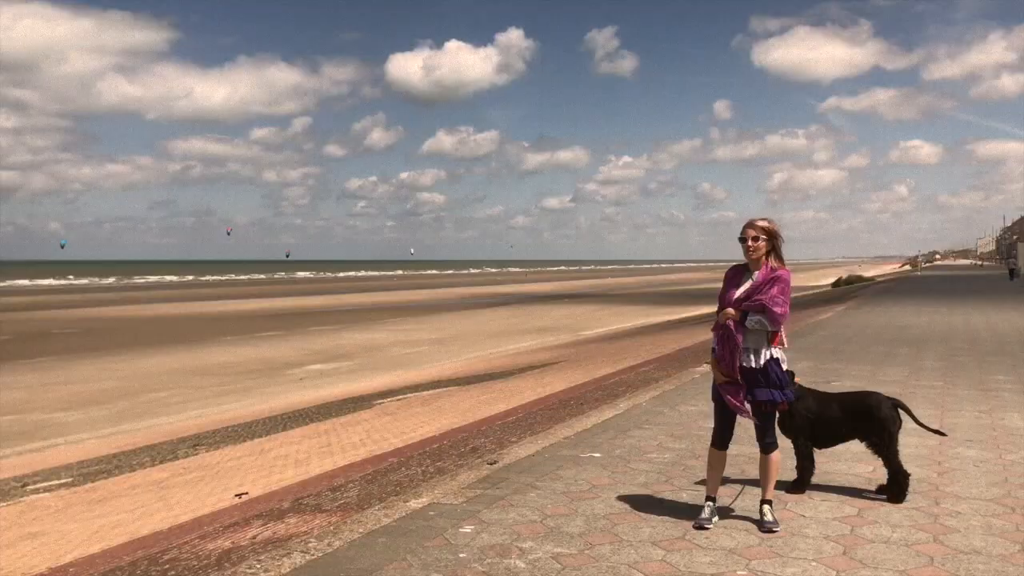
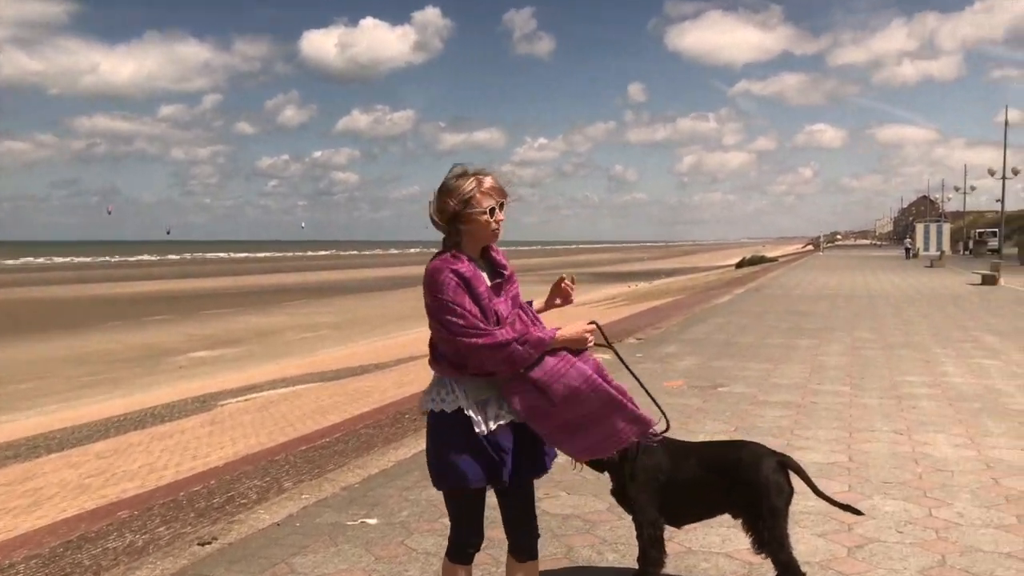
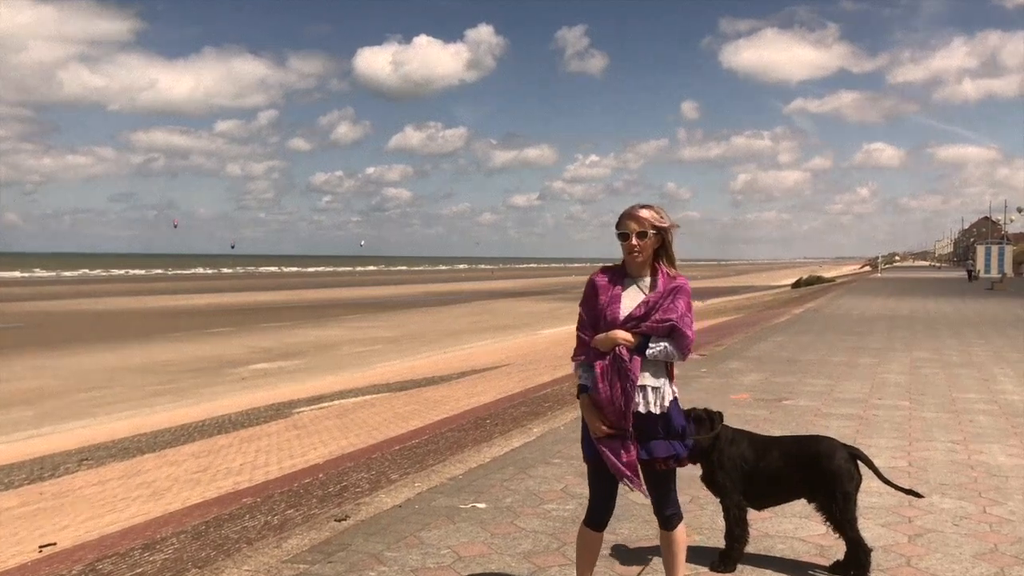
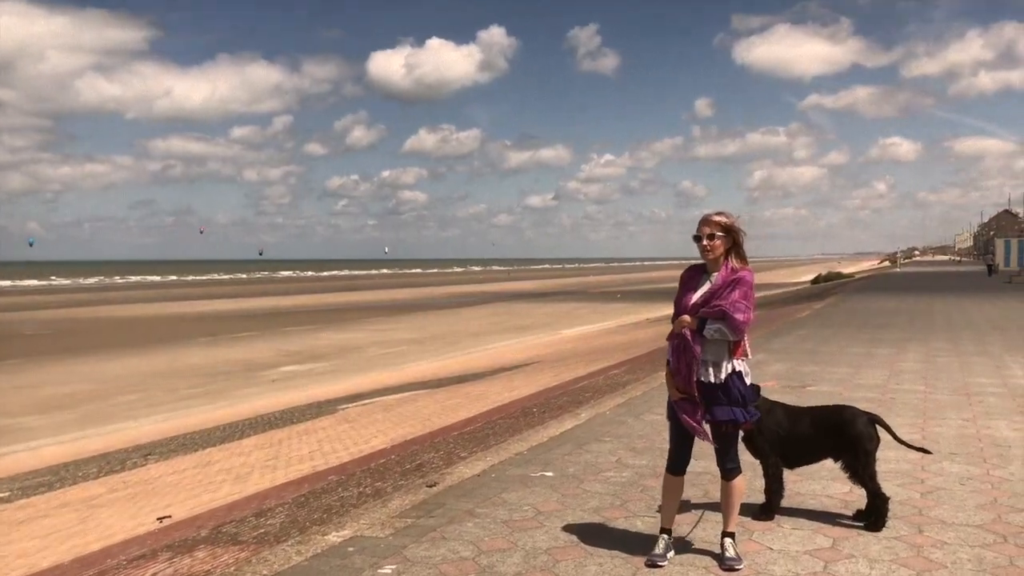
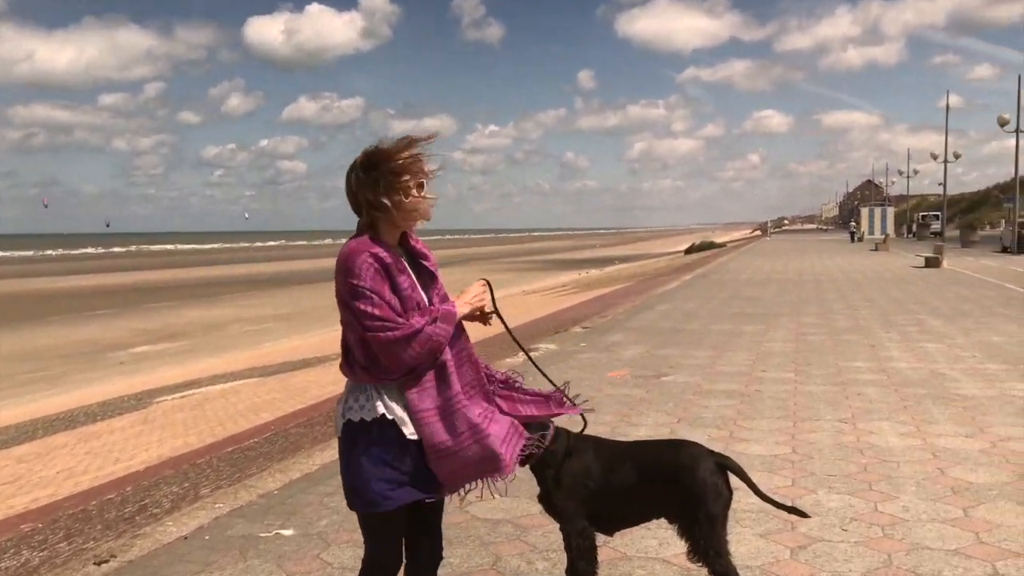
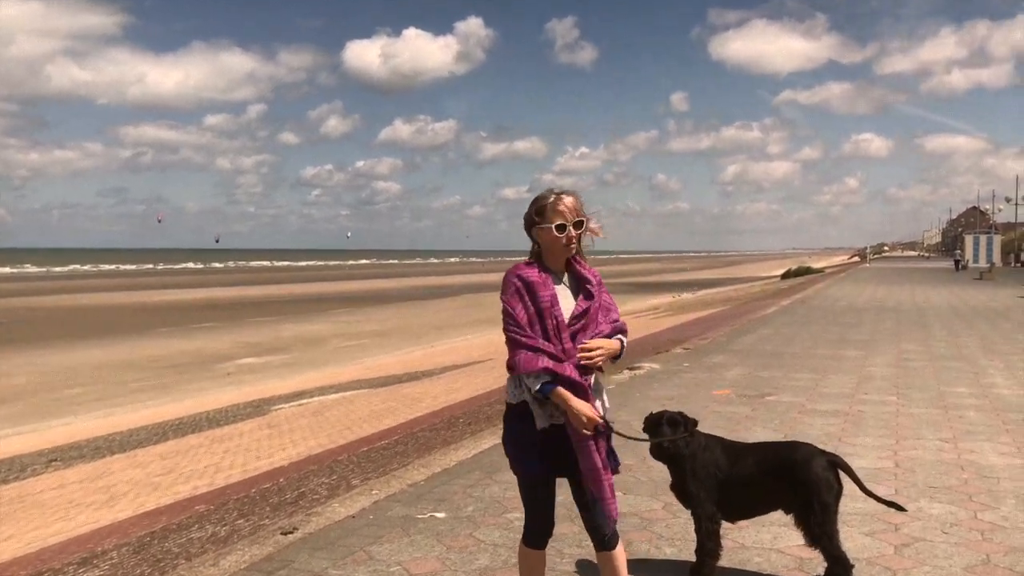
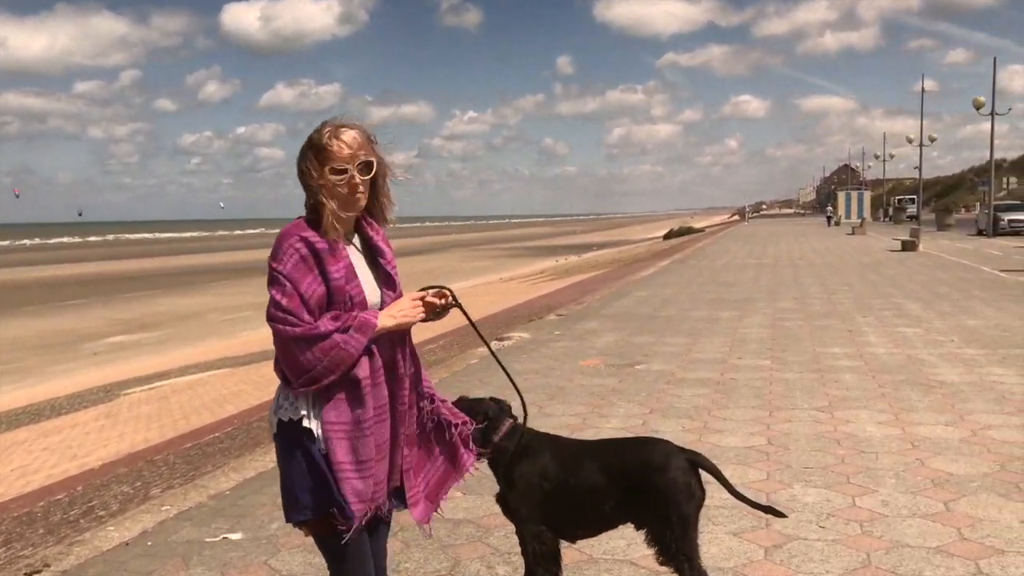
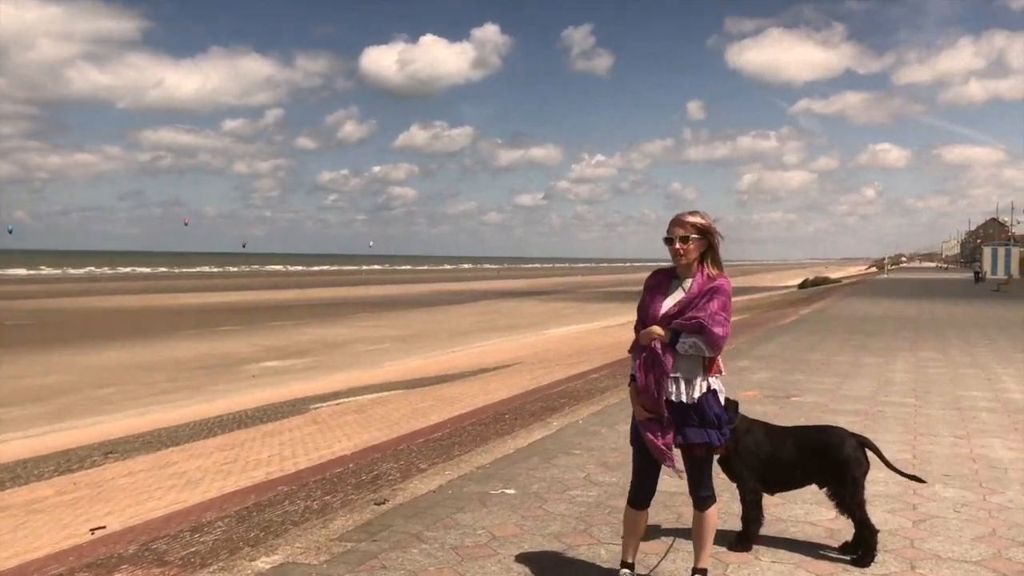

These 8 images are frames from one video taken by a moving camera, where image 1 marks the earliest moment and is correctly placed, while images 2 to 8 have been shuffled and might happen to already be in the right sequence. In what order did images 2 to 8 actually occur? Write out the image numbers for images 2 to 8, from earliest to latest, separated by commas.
4, 8, 3, 6, 2, 5, 7
